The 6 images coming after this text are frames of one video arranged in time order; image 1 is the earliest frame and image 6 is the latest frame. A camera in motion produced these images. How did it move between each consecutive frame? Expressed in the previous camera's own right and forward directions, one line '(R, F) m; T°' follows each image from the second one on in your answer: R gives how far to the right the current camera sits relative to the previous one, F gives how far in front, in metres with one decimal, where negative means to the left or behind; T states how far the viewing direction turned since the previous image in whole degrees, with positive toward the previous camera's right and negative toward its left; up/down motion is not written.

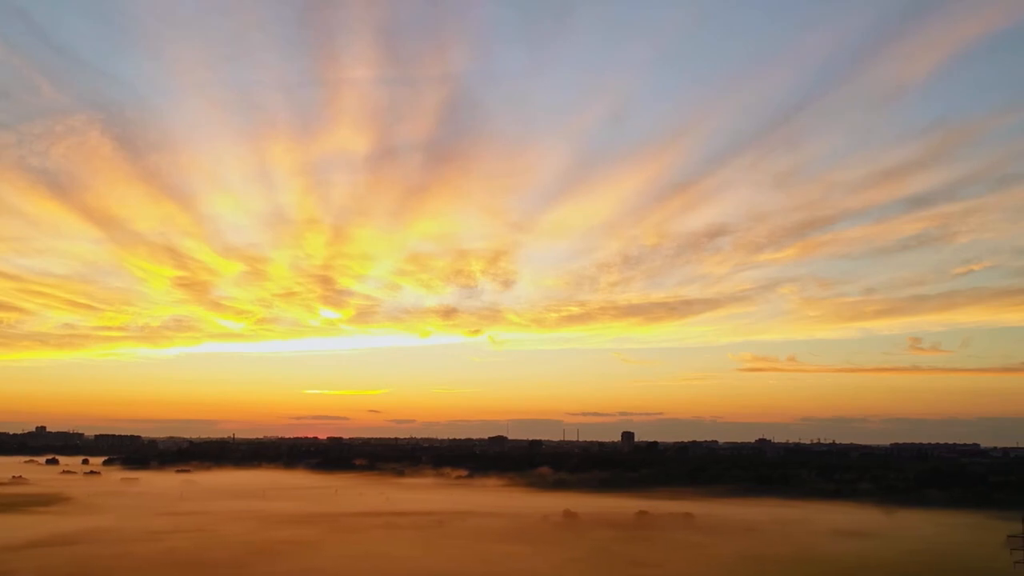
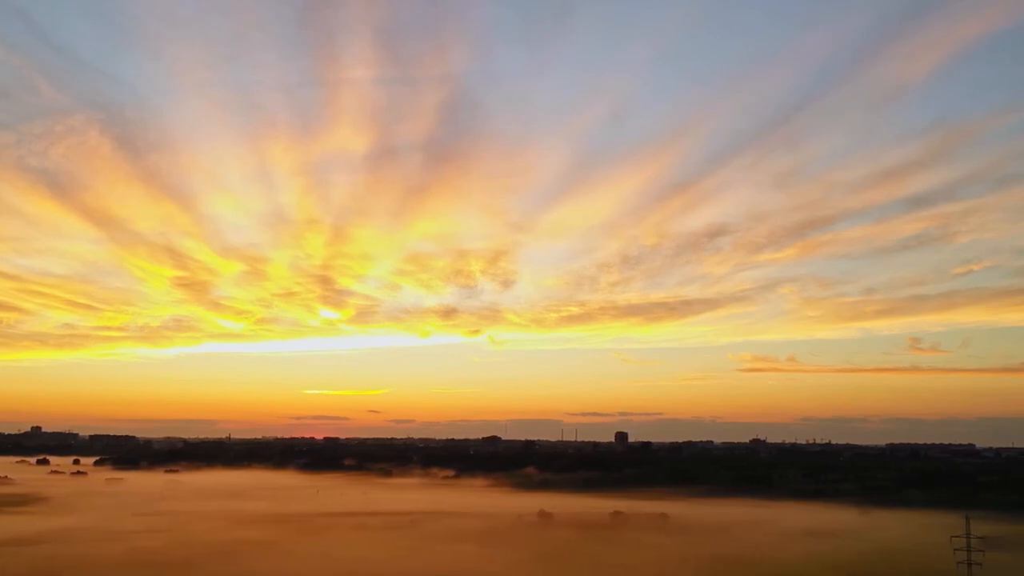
(+1.8, +0.3) m; 0°
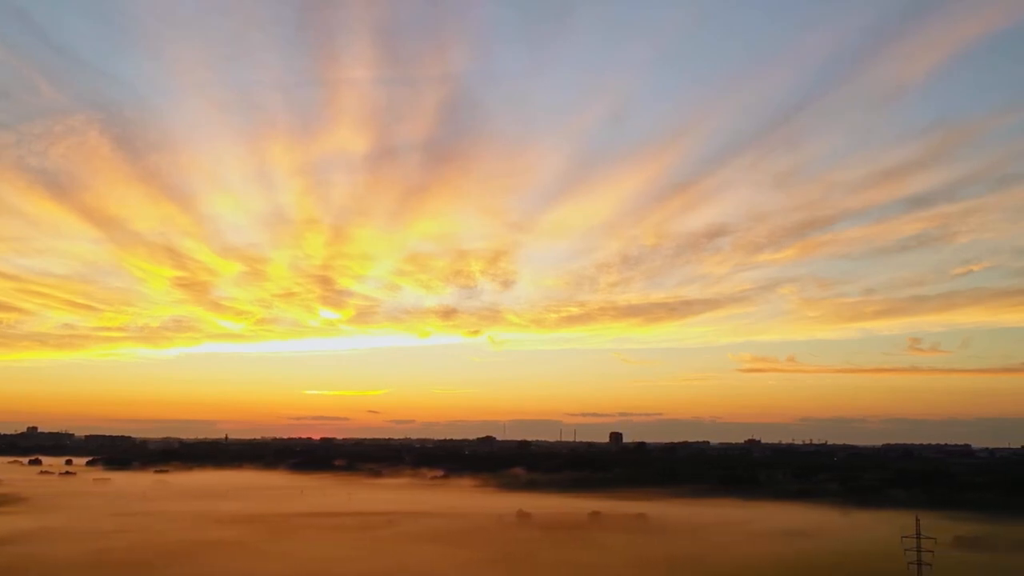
(+1.5, +0.1) m; 0°
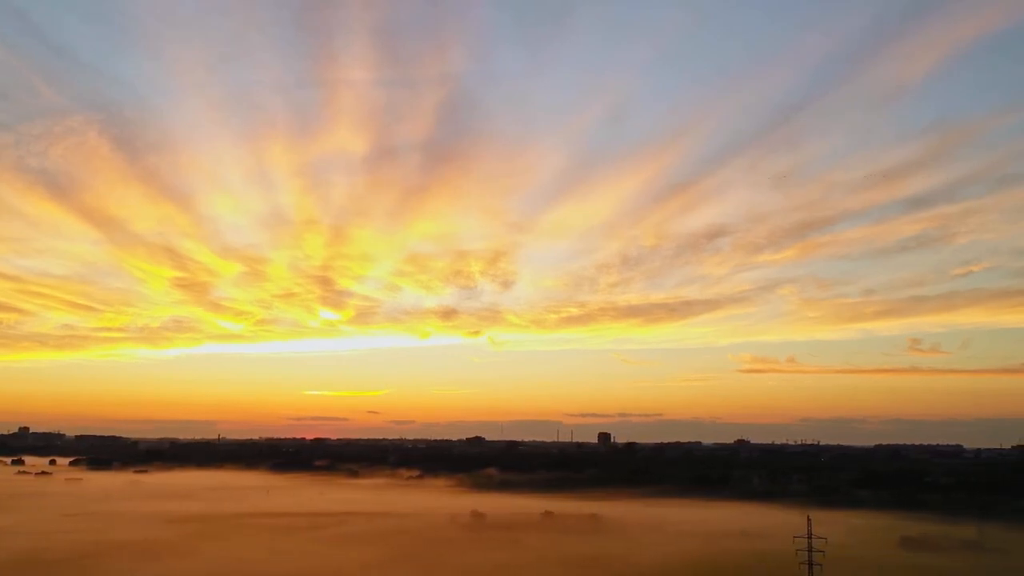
(+3.2, +0.2) m; 0°
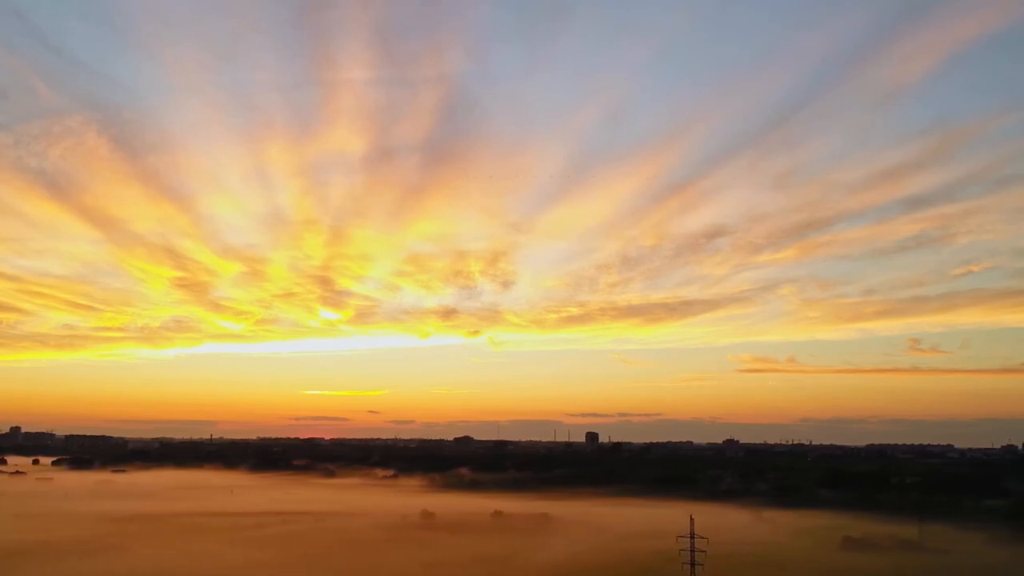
(+3.4, +0.3) m; 0°
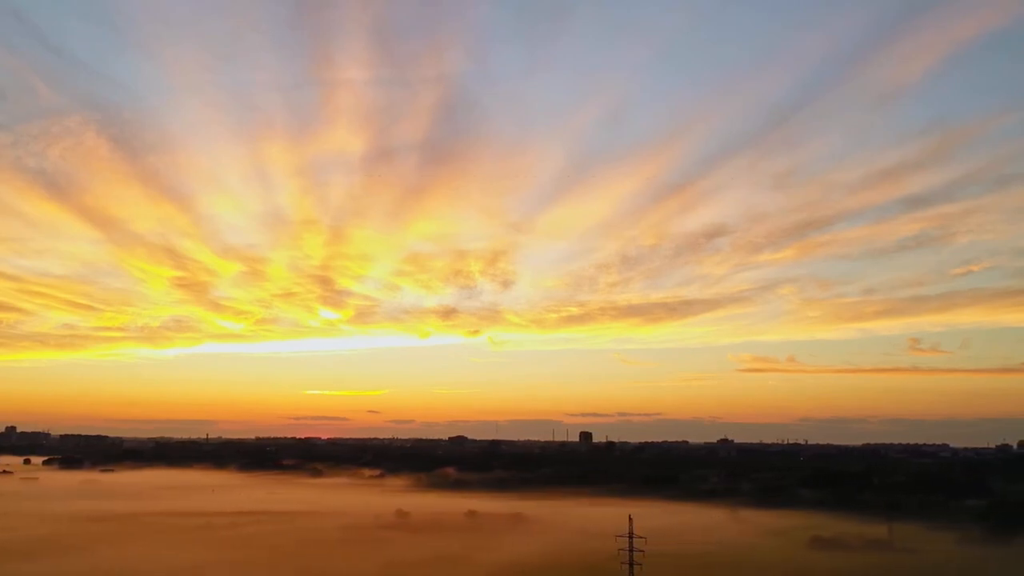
(+1.7, +0.1) m; 0°
